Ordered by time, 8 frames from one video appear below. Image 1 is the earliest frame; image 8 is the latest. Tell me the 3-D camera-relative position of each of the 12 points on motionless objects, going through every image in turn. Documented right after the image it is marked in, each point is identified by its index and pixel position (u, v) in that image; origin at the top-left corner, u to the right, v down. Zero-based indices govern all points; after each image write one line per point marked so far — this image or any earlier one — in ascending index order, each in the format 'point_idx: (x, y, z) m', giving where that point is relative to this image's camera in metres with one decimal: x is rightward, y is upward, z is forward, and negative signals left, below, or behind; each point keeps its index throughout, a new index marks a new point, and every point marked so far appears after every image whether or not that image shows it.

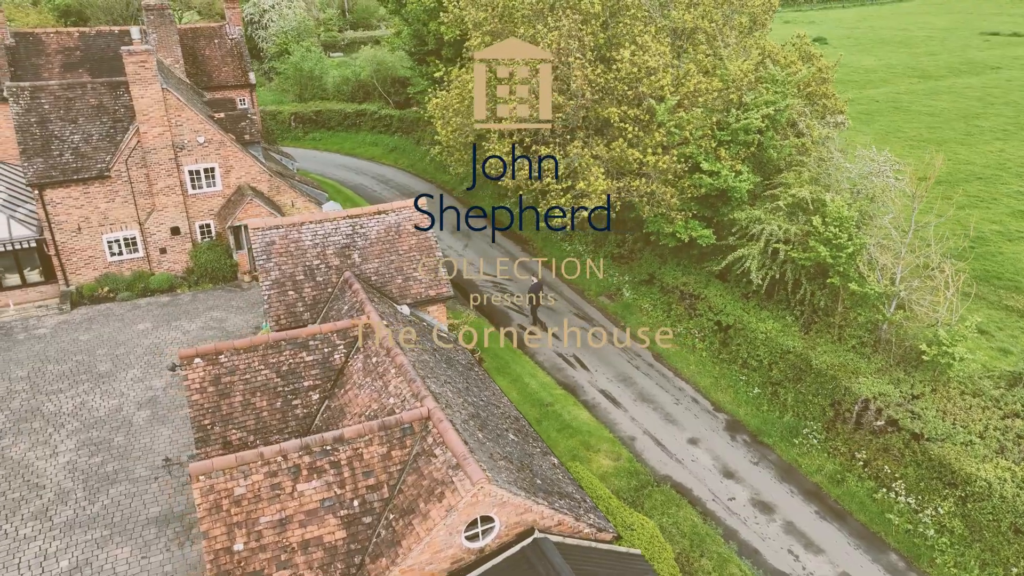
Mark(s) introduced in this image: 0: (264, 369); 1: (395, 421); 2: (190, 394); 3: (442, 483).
0: (-5.9, -2.0, +17.1) m
1: (-2.3, -2.7, +14.2) m
2: (-7.4, -2.5, +16.4) m
3: (-1.3, -3.6, +13.0) m
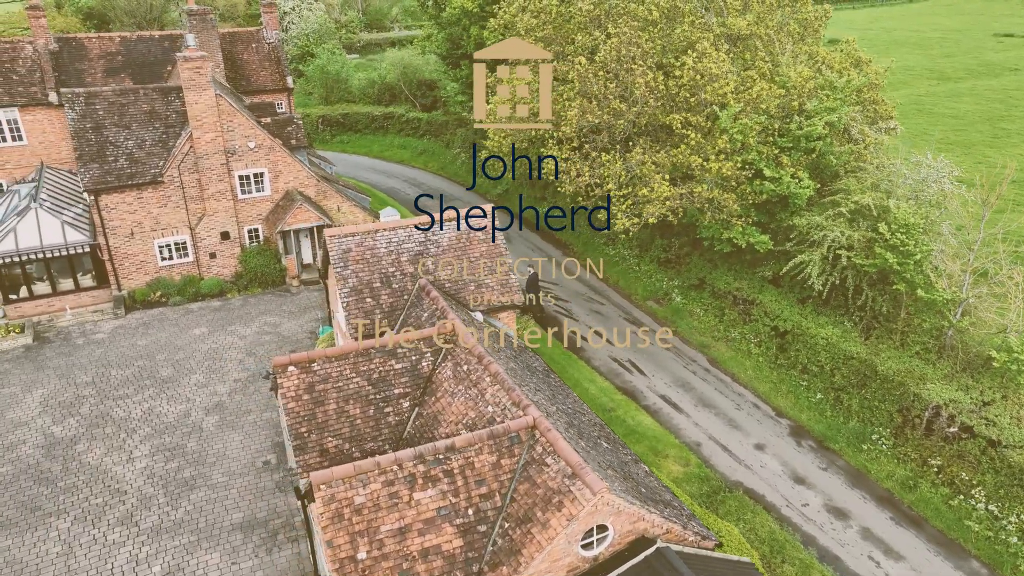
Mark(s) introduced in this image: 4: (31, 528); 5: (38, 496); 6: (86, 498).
0: (-3.8, -2.2, +17.3) m
1: (-0.2, -2.9, +14.3) m
2: (-5.3, -2.7, +16.6) m
3: (+0.9, -3.8, +13.2) m
4: (-12.7, -6.3, +18.7) m
5: (-13.3, -5.8, +19.8) m
6: (-11.9, -5.9, +19.8) m
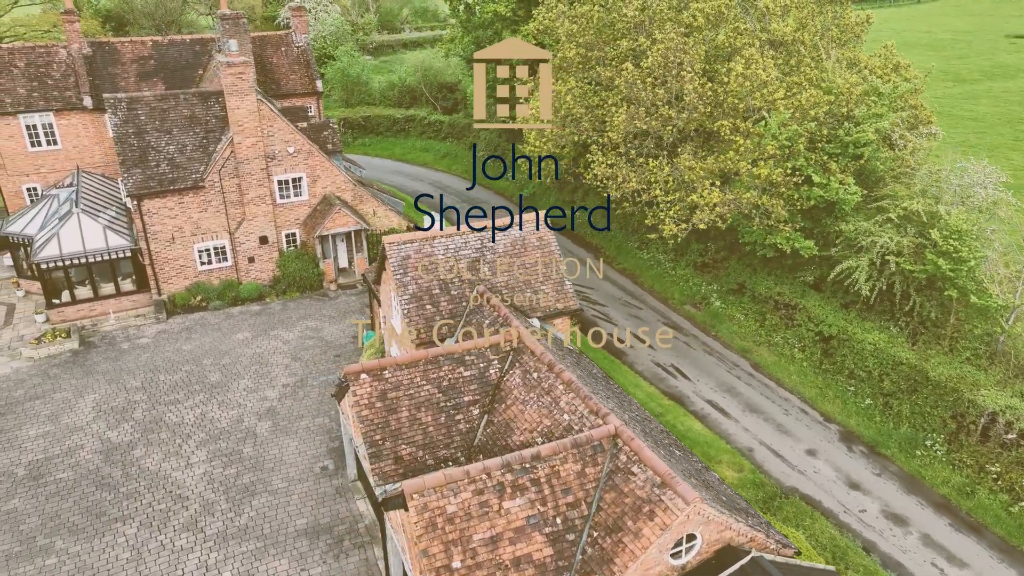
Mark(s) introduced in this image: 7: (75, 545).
0: (-2.1, -2.4, +17.4) m
1: (+1.5, -3.1, +14.4) m
2: (-3.6, -2.9, +16.7) m
3: (+2.6, -4.0, +13.2) m
4: (-11.0, -6.5, +18.8) m
5: (-11.6, -6.0, +19.9) m
6: (-10.2, -6.1, +19.9) m
7: (-11.4, -6.7, +18.4) m
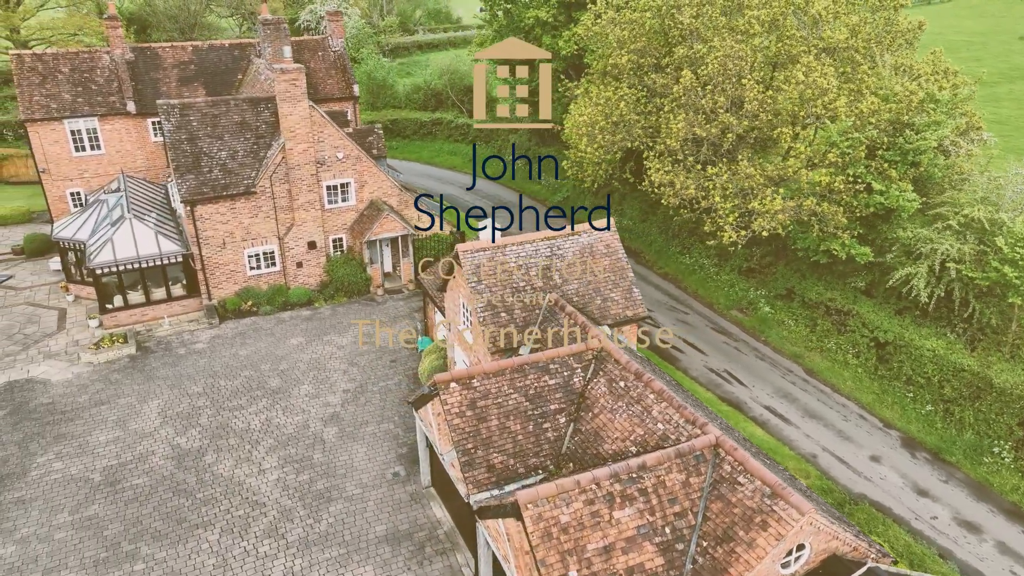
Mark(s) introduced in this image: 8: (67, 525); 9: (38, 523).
0: (+0.1, -2.6, +17.5) m
1: (+3.6, -3.3, +14.5) m
2: (-1.4, -3.1, +16.8) m
3: (+4.7, -4.2, +13.4) m
4: (-8.9, -6.7, +19.0) m
5: (-9.4, -6.2, +20.1) m
6: (-8.1, -6.3, +20.1) m
7: (-9.2, -6.9, +18.6) m
8: (-12.2, -6.5, +19.4) m
9: (-13.0, -6.4, +19.5) m
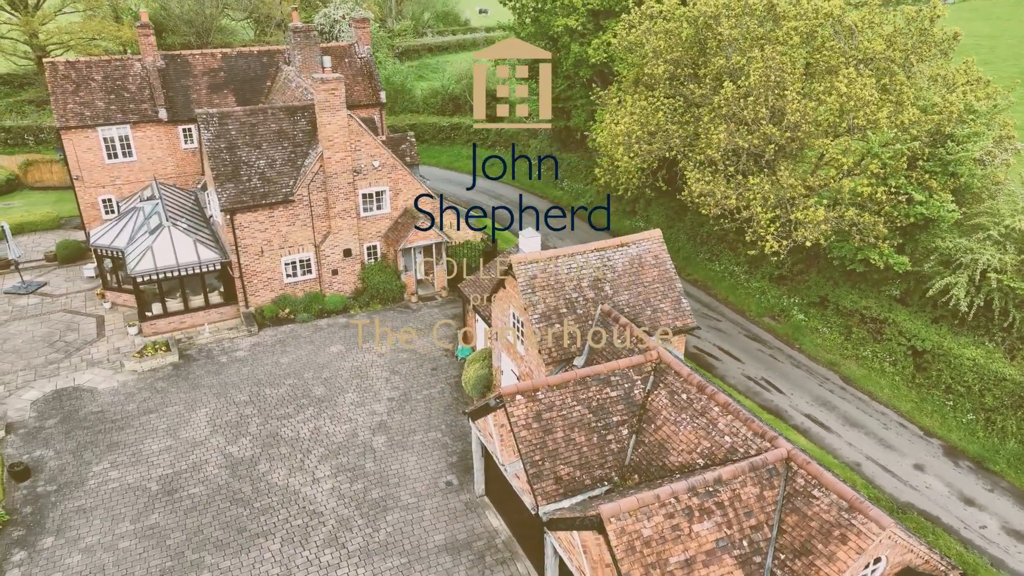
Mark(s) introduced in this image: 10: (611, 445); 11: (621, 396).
0: (+1.6, -2.9, +17.8) m
1: (+5.2, -3.6, +14.8) m
2: (+0.1, -3.4, +17.0) m
3: (+6.3, -4.6, +13.6) m
4: (-7.3, -7.1, +19.2) m
5: (-7.8, -6.6, +20.3) m
6: (-6.5, -6.6, +20.3) m
7: (-7.6, -7.2, +18.8) m
8: (-10.6, -6.8, +19.7) m
9: (-11.4, -6.8, +19.7) m
10: (+2.4, -3.9, +17.5) m
11: (+2.8, -2.8, +18.2) m
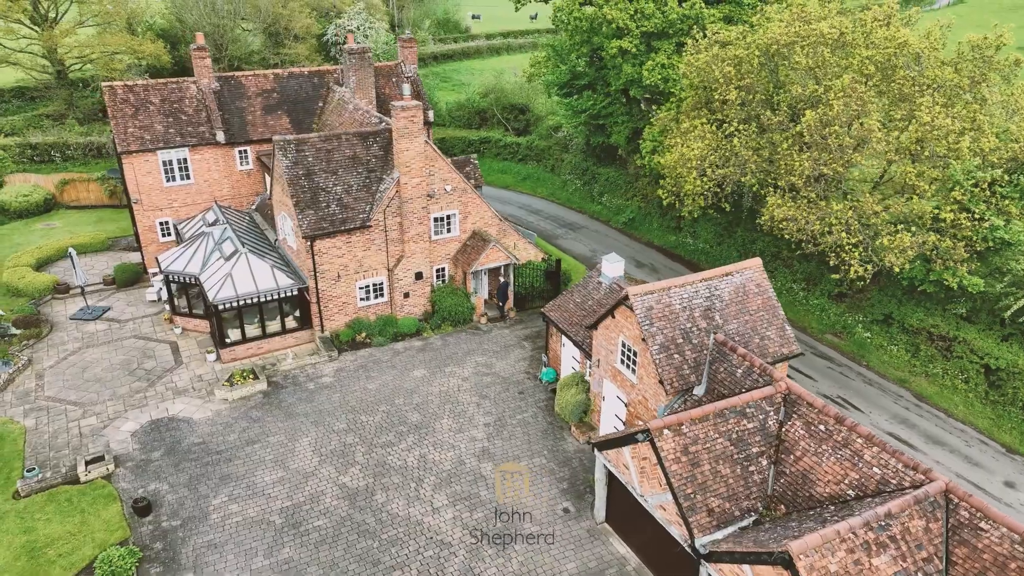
0: (+5.3, -3.9, +18.3) m
1: (+9.0, -4.5, +15.5) m
2: (+3.9, -4.4, +17.6) m
3: (+10.1, -5.4, +14.3) m
4: (-3.6, -8.1, +19.6) m
5: (-4.2, -7.6, +20.7) m
6: (-2.8, -7.7, +20.7) m
7: (-3.9, -8.3, +19.2) m
8: (-6.9, -7.9, +19.9) m
9: (-7.7, -7.9, +20.0) m
10: (+6.2, -4.8, +18.1) m
11: (+6.5, -3.7, +18.8) m
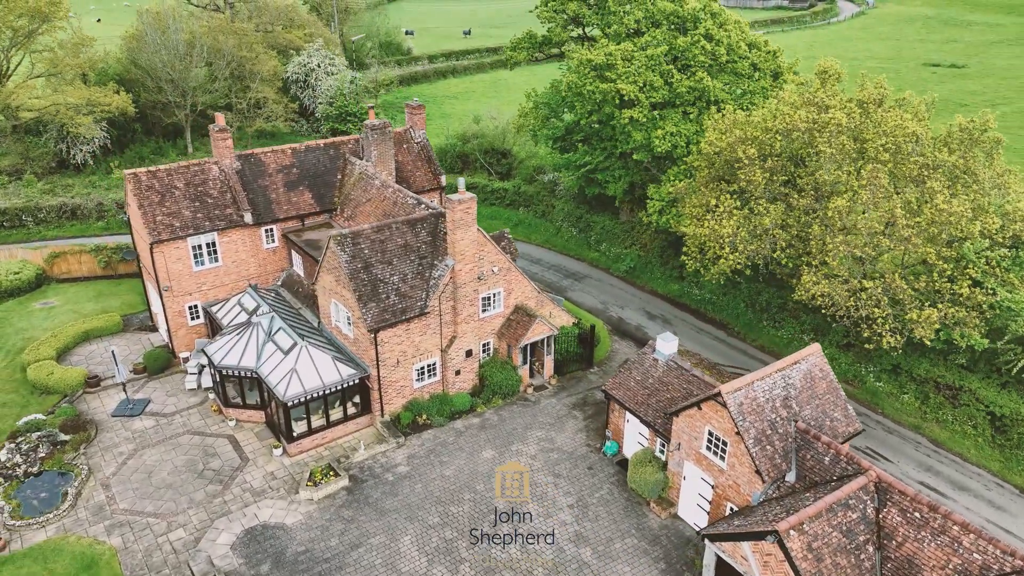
0: (+9.4, -7.1, +20.8) m
1: (+13.4, -7.6, +18.3) m
2: (+8.0, -7.7, +19.9) m
3: (+14.6, -8.5, +17.3) m
4: (+0.6, -11.8, +21.1) m
5: (-0.1, -11.4, +22.1) m
6: (+1.2, -11.3, +22.2) m
7: (+0.3, -12.0, +20.6) m
8: (-2.7, -11.8, +21.1) m
9: (-3.6, -11.8, +21.0) m
10: (+10.3, -8.0, +20.6) m
11: (+10.5, -6.9, +21.4) m
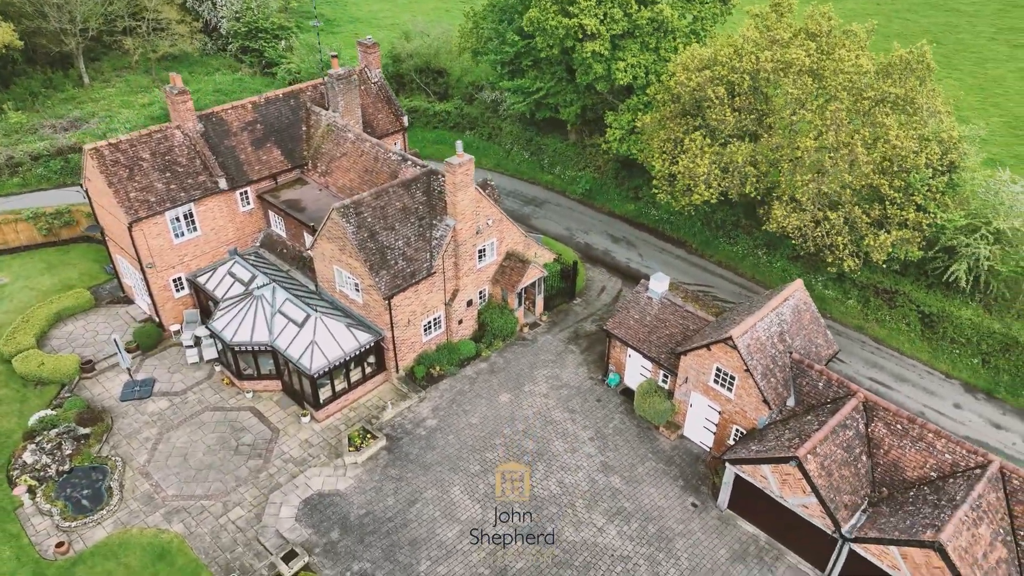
0: (+11.5, -5.7, +25.2) m
1: (+15.8, -6.2, +23.4) m
2: (+10.4, -6.6, +24.2) m
3: (+17.3, -7.1, +22.7) m
4: (+3.2, -11.1, +25.1) m
5: (+2.3, -10.6, +25.9) m
6: (+3.6, -10.4, +26.2) m
7: (+3.0, -11.4, +24.6) m
8: (-0.1, -11.4, +24.6) m
9: (-1.0, -11.5, +24.4) m
10: (+12.5, -6.5, +25.3) m
11: (+12.5, -5.3, +25.9) m
